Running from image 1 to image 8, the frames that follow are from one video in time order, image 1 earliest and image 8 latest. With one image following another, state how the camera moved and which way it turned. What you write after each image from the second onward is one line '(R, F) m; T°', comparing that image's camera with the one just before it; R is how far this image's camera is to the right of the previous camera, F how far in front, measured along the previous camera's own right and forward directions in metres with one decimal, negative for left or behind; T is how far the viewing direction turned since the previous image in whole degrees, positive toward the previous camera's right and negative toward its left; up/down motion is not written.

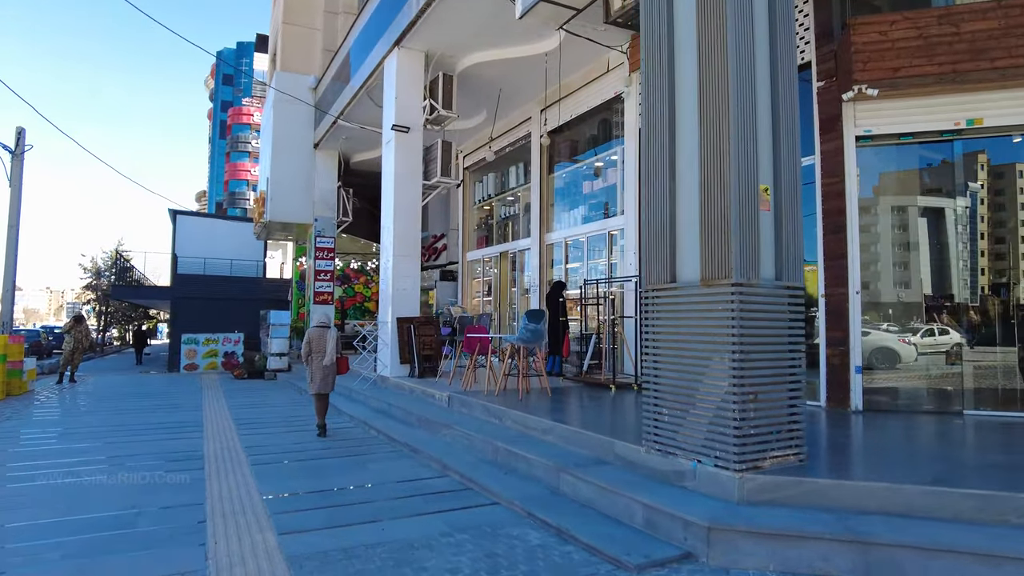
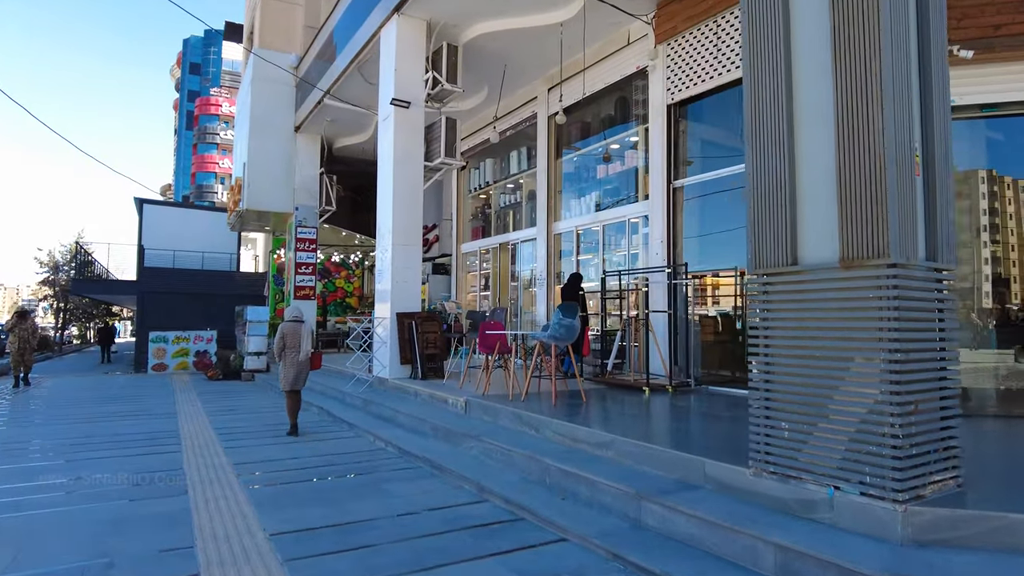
(-0.5, +0.9) m; +3°
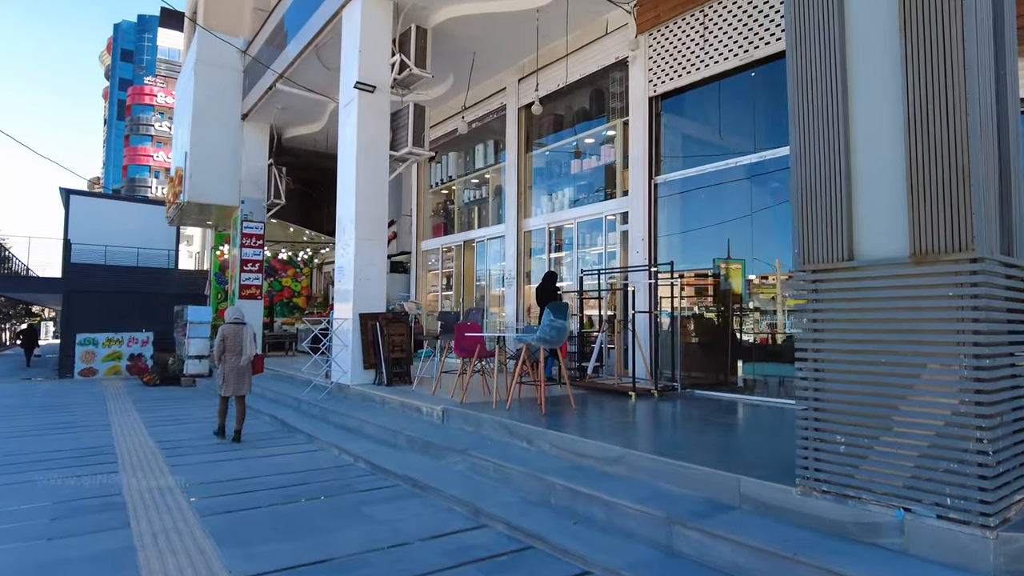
(-0.3, +0.5) m; +5°
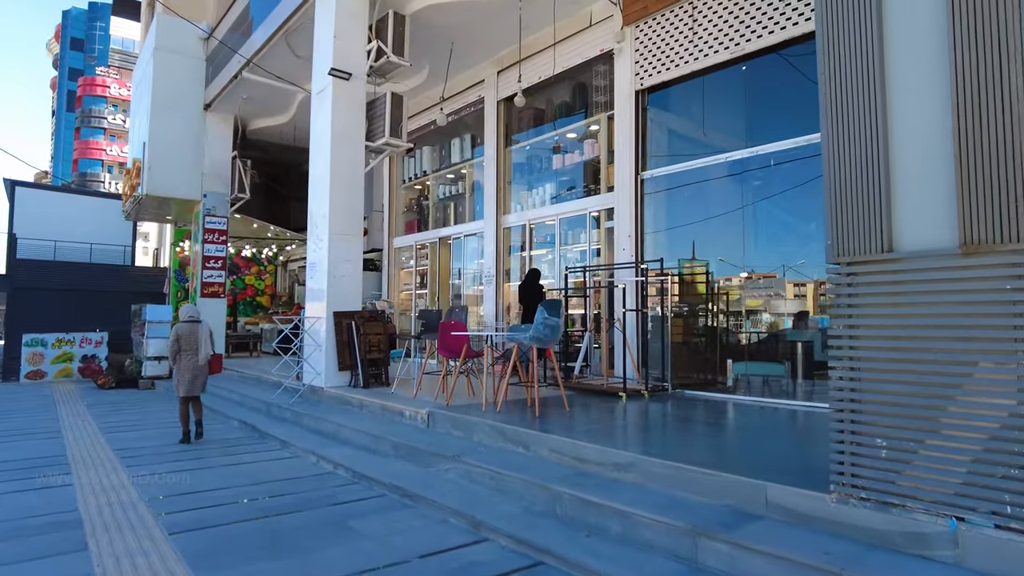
(-0.2, +0.3) m; +3°
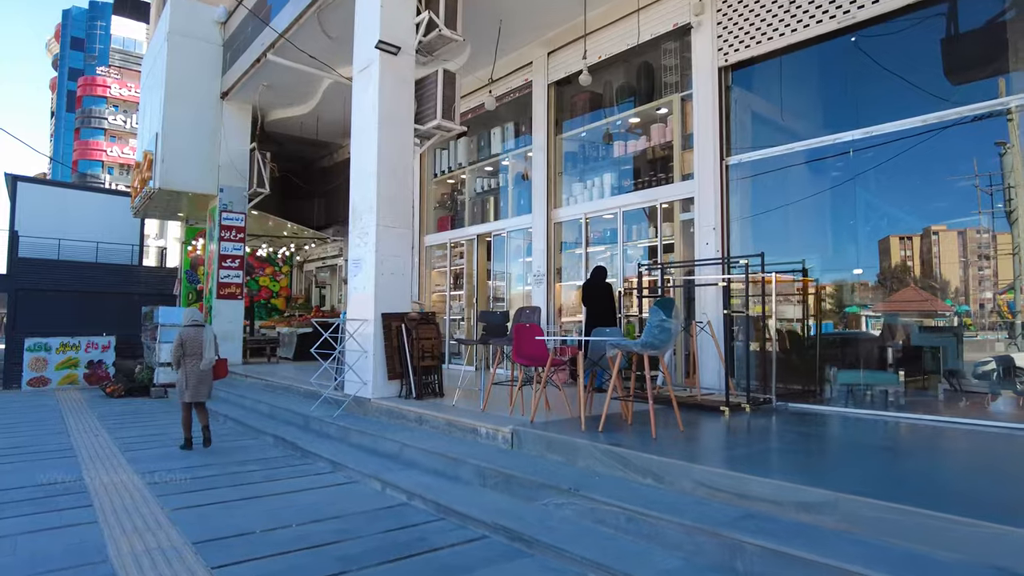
(-0.7, +0.8) m; 0°
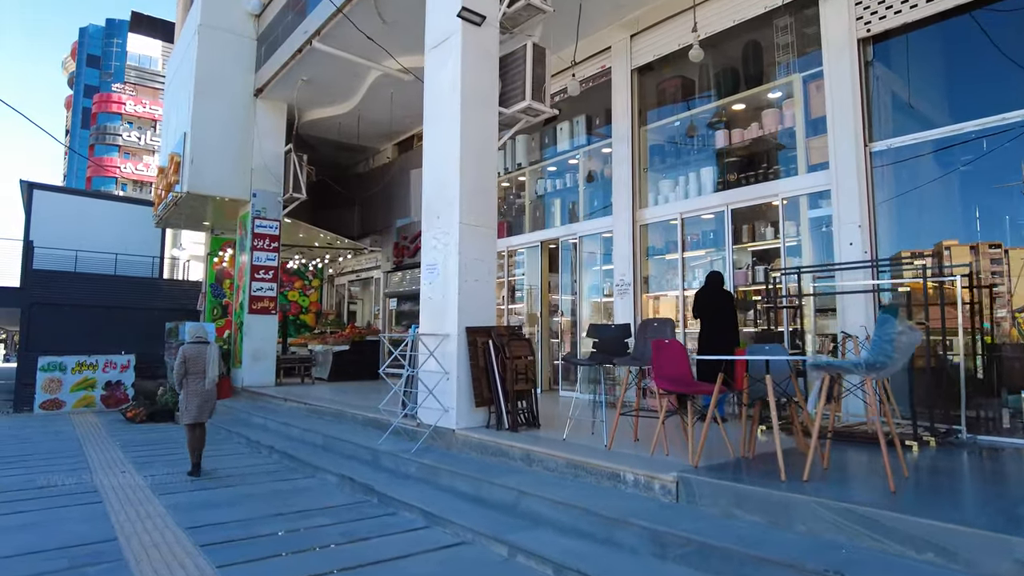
(-0.9, +1.1) m; -1°
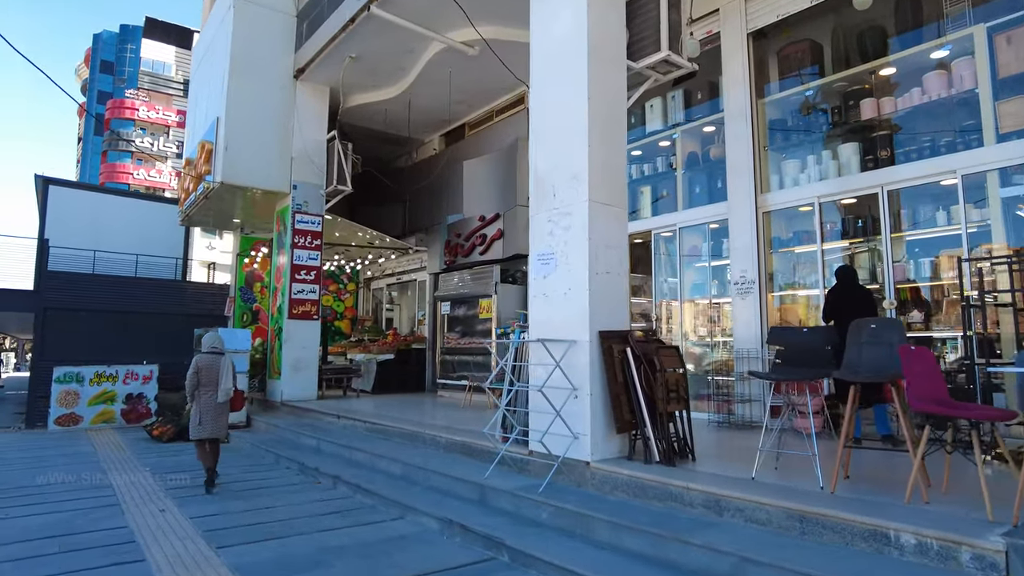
(-0.9, +1.1) m; -1°
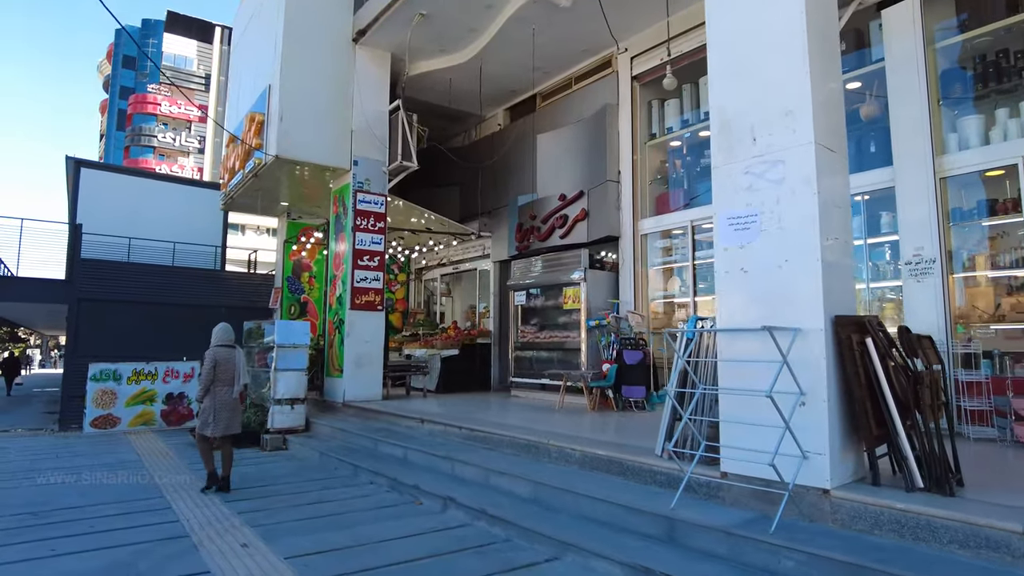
(-1.0, +1.0) m; -1°
